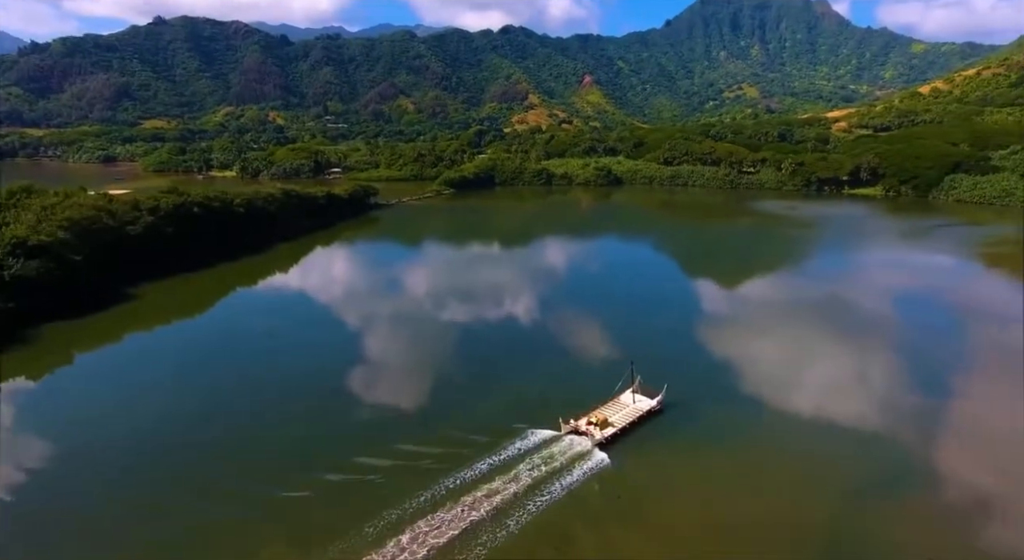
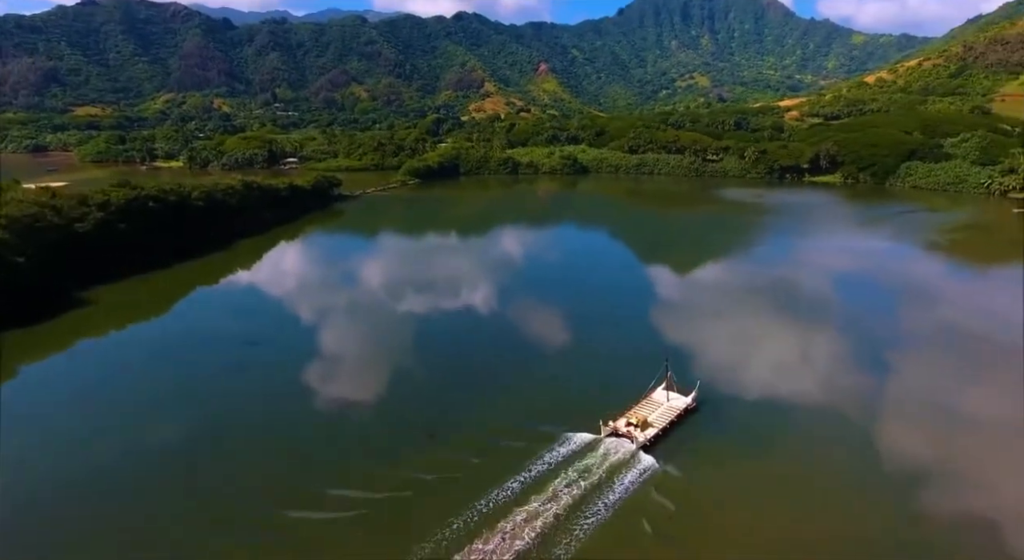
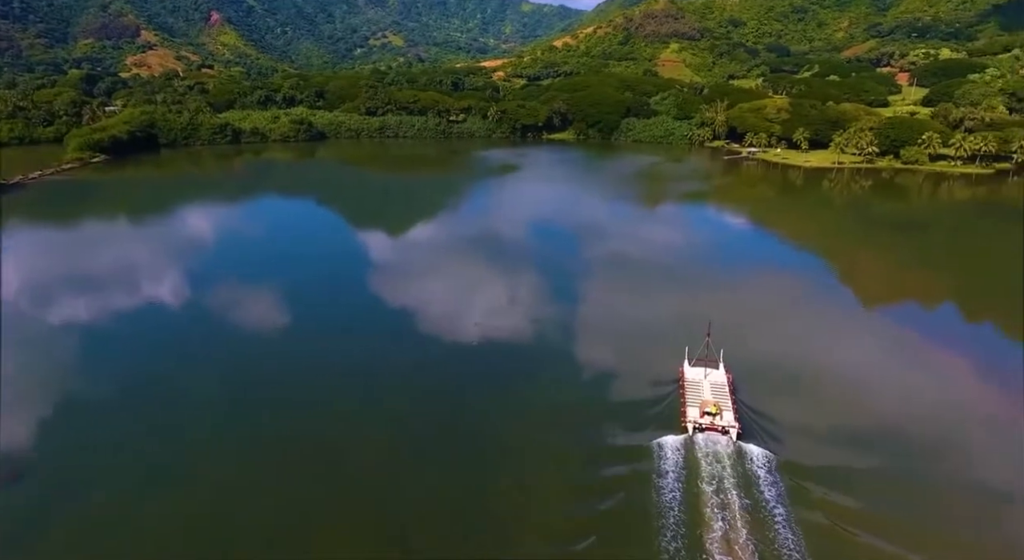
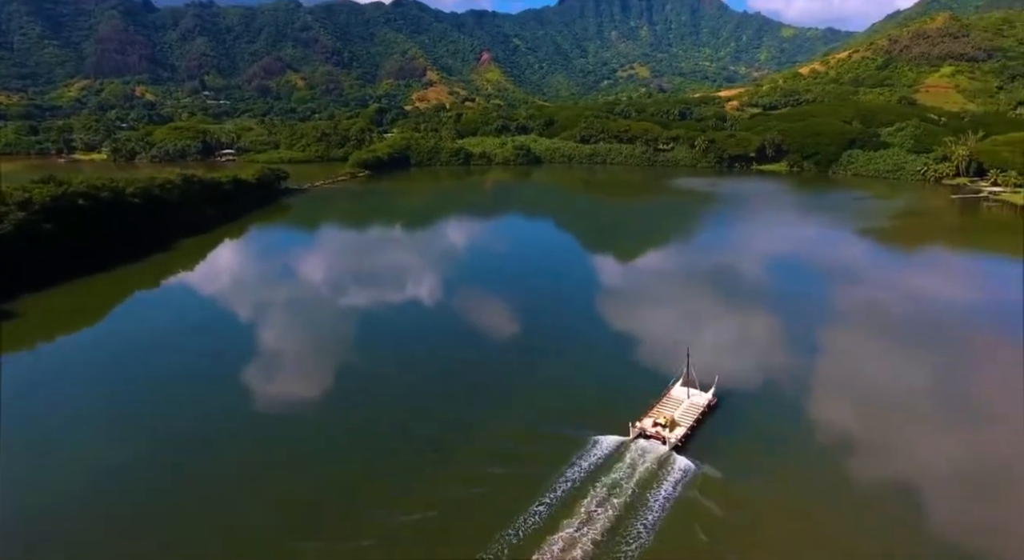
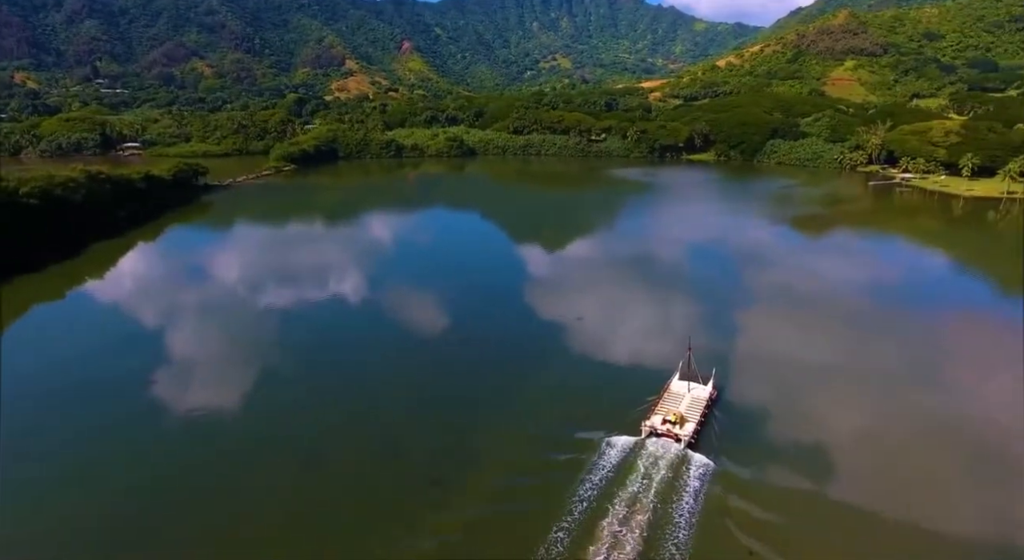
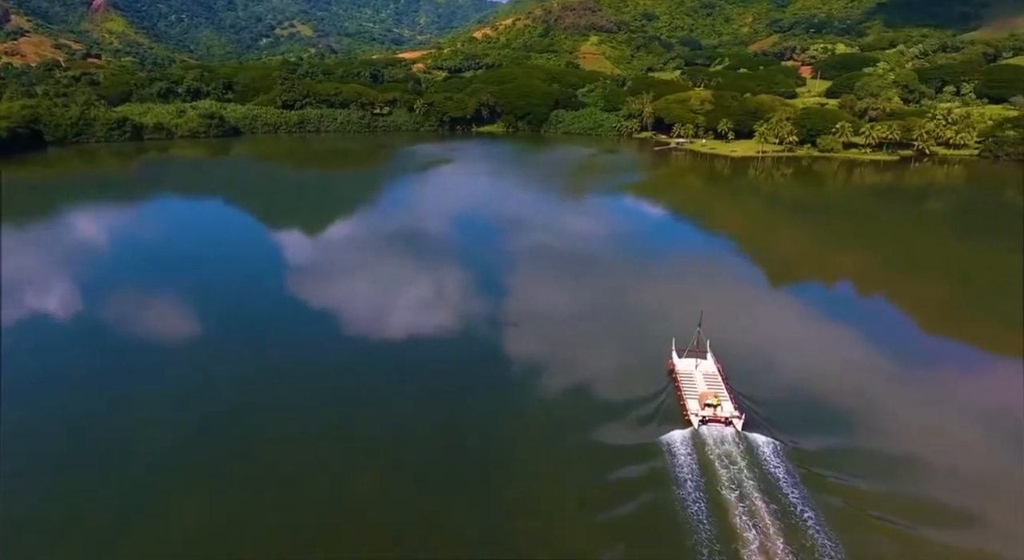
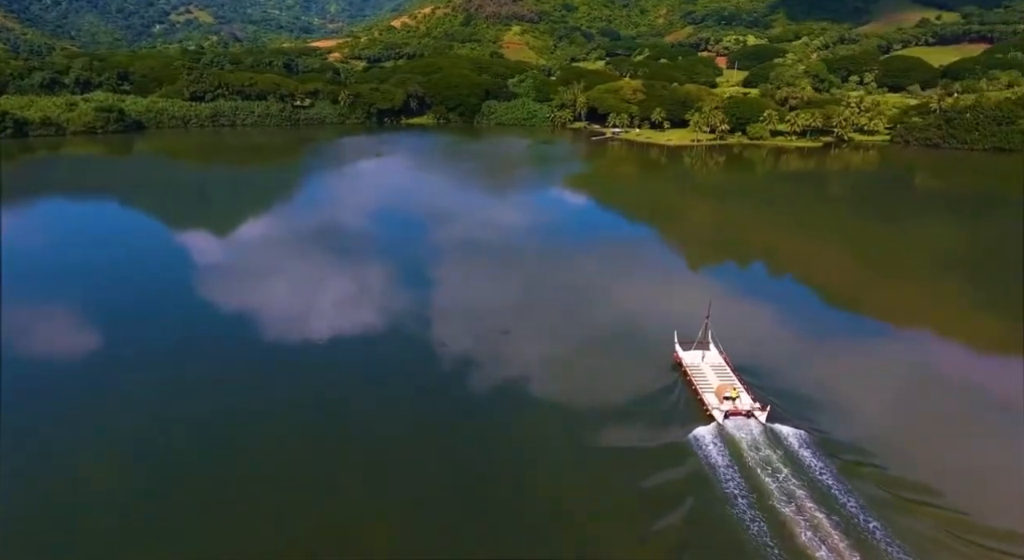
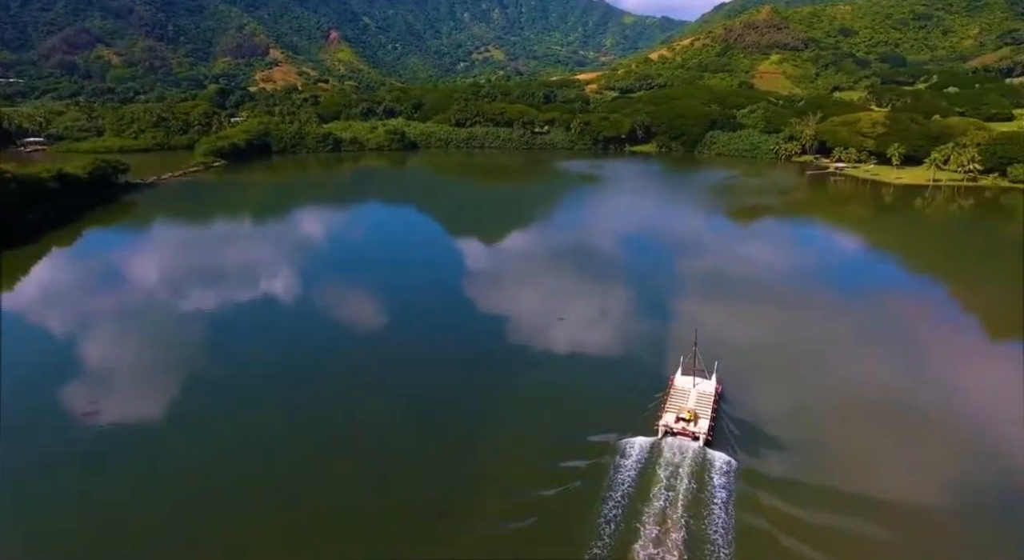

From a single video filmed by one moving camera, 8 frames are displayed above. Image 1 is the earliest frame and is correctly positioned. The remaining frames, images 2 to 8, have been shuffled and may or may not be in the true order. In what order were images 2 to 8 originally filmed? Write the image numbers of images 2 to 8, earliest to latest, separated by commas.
2, 4, 5, 8, 3, 6, 7
